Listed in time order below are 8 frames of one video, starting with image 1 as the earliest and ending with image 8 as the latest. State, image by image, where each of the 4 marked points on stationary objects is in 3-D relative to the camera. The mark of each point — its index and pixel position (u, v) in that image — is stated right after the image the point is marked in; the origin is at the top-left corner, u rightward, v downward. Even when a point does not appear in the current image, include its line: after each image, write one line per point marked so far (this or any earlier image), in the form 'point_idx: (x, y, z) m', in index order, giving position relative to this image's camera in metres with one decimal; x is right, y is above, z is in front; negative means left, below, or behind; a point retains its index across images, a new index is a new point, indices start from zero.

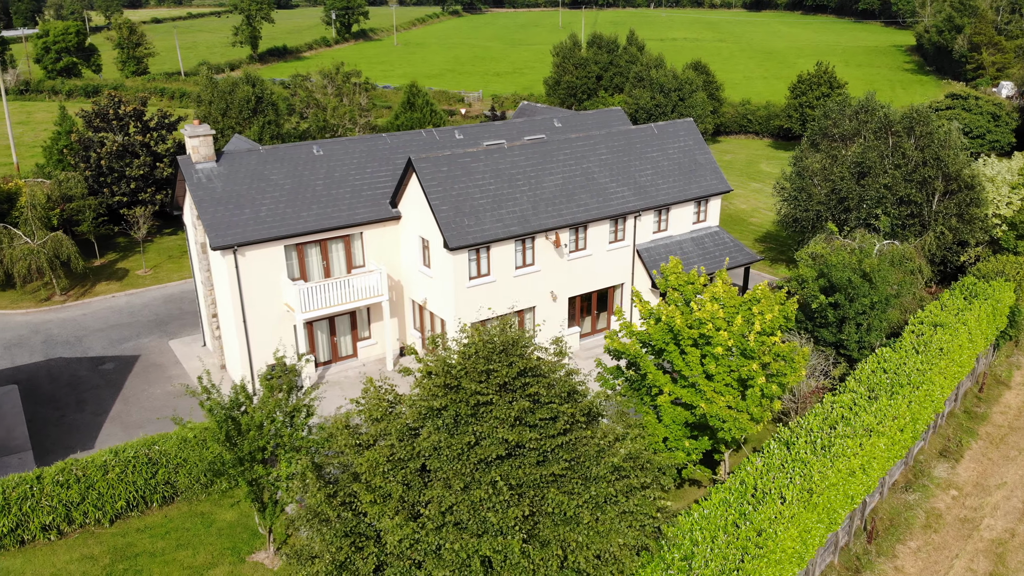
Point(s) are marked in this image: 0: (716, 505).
0: (+4.8, -5.1, +19.7) m
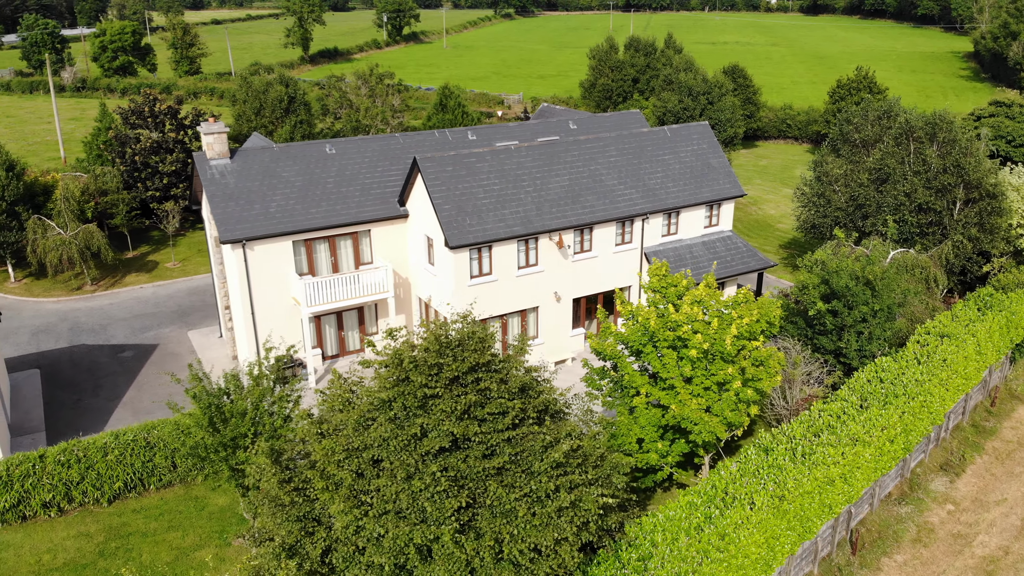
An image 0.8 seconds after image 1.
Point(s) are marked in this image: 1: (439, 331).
0: (+4.0, -5.1, +19.7) m
1: (-1.5, -0.9, +16.7) m
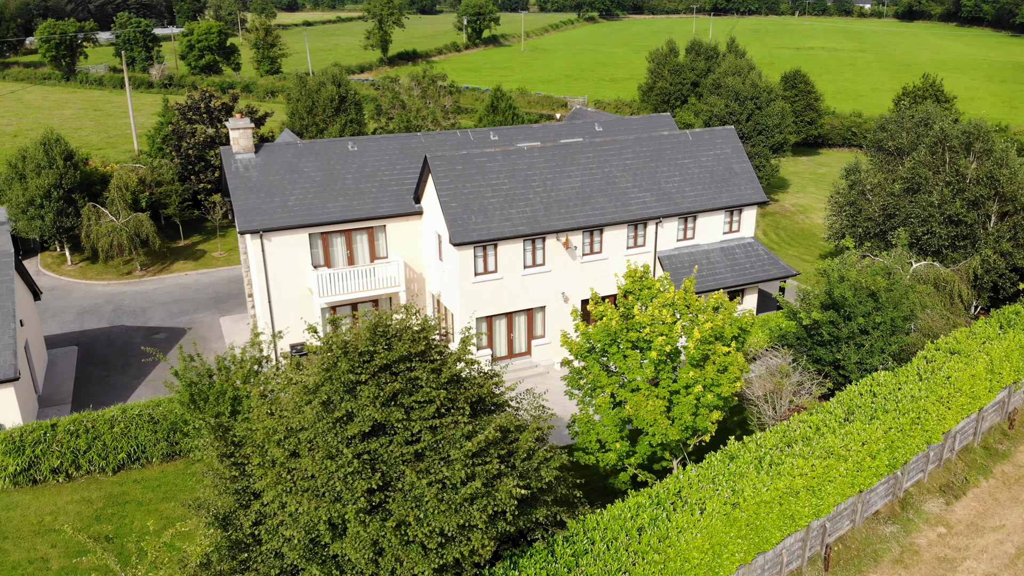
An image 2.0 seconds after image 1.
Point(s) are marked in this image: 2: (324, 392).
0: (+2.8, -5.1, +19.7) m
1: (-2.8, -0.7, +17.3) m
2: (-3.6, -2.0, +16.2) m
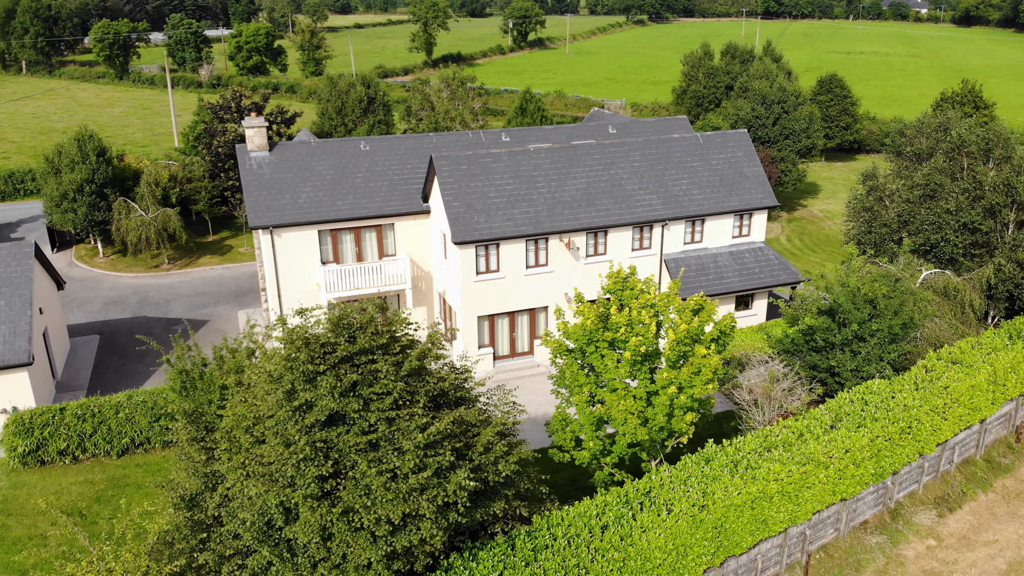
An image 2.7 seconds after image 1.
0: (+2.0, -5.1, +19.8) m
1: (-3.6, -0.6, +17.8) m
2: (-4.5, -1.9, +16.7) m
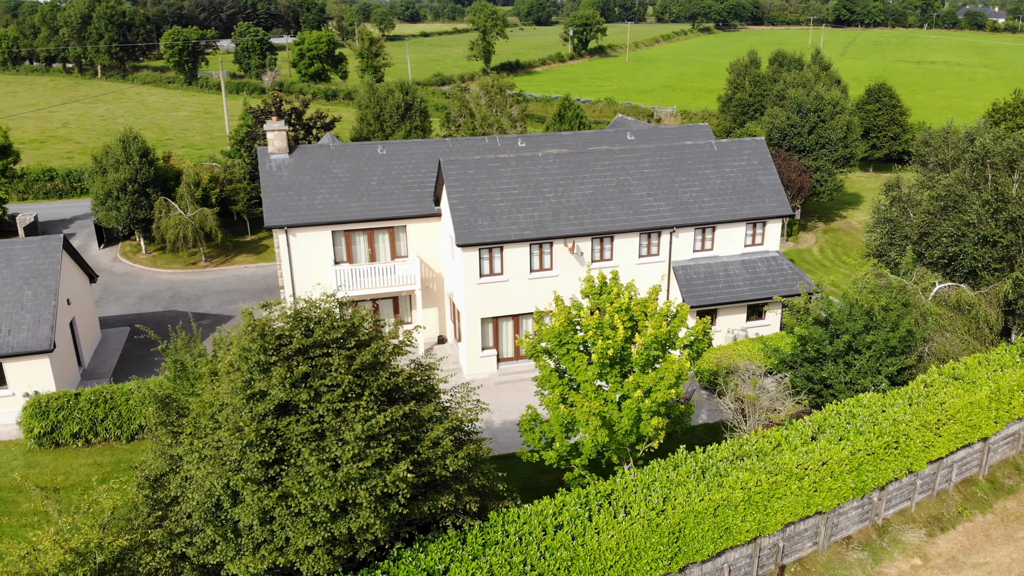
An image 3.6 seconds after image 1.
0: (+1.1, -5.2, +20.0) m
1: (-4.6, -0.4, +18.5) m
2: (-5.6, -1.7, +17.4) m
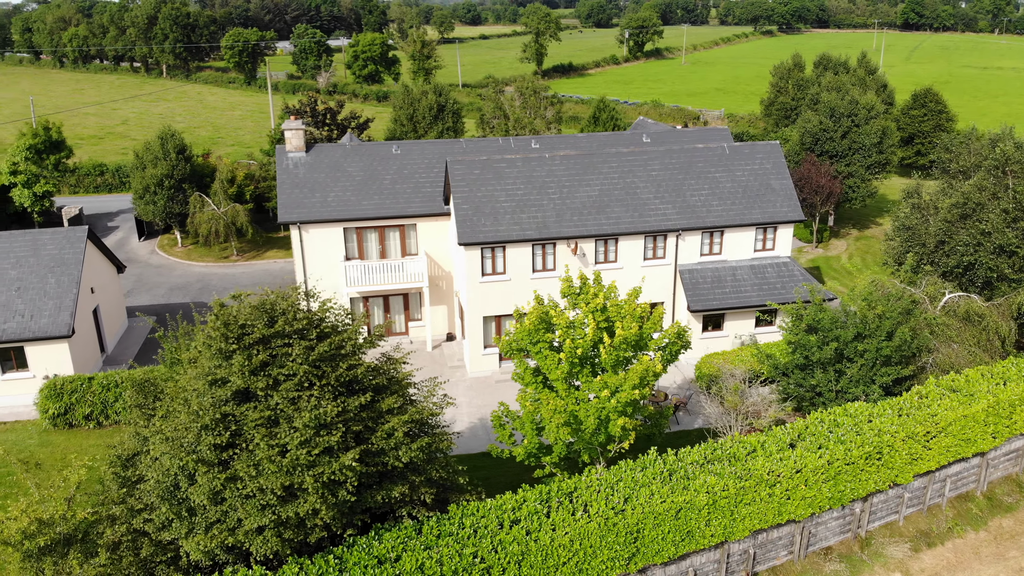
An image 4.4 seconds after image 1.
0: (+0.1, -5.1, +20.2) m
1: (-5.6, -0.3, +19.2) m
2: (-6.7, -1.5, +18.2) m
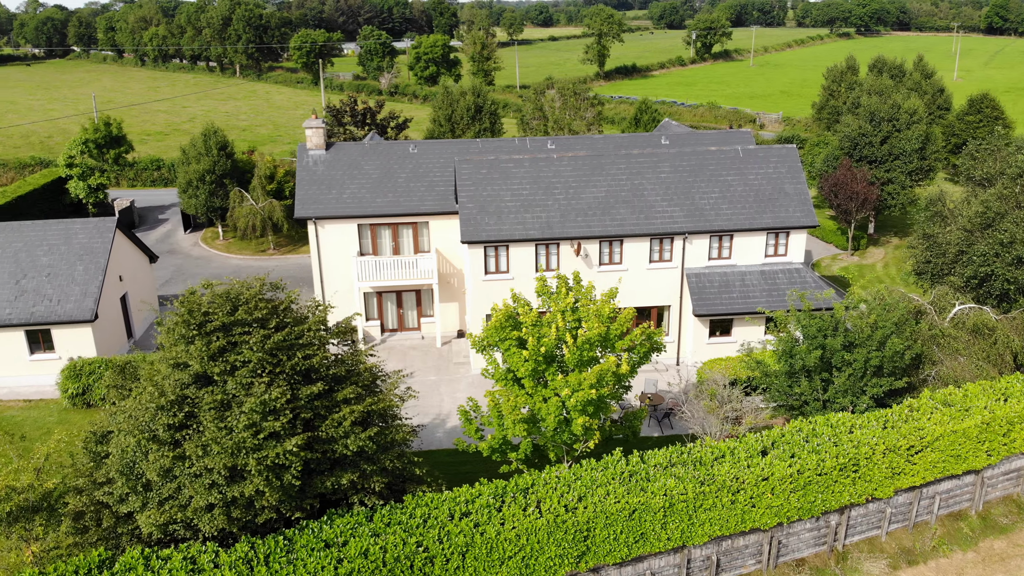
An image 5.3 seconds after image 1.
0: (-1.0, -5.1, +20.5) m
1: (-6.6, 0.0, +20.0) m
2: (-7.8, -1.2, +19.1) m
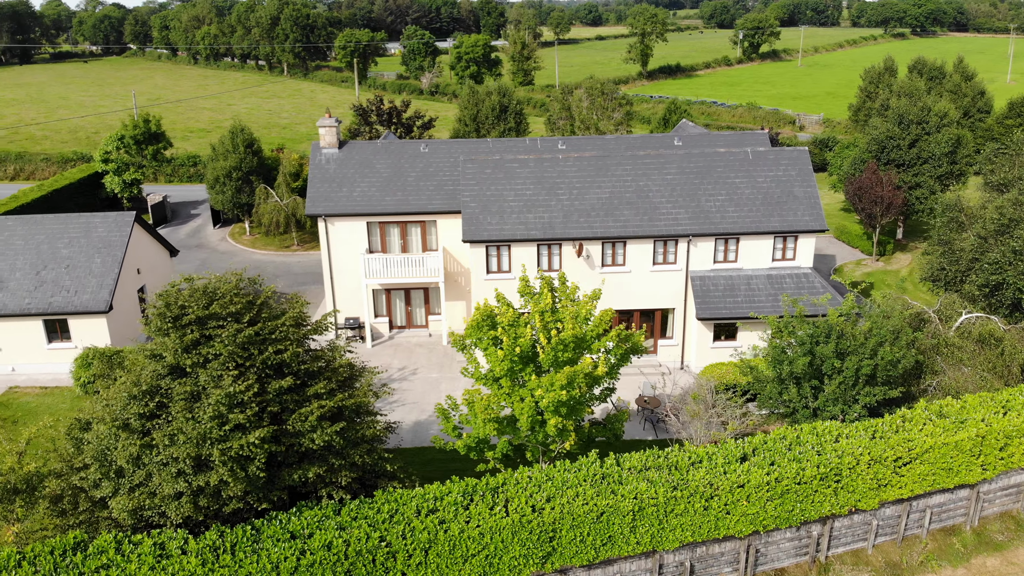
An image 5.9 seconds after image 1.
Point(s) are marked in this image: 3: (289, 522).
0: (-1.7, -5.0, +20.7) m
1: (-7.3, +0.1, +20.5) m
2: (-8.6, -1.1, +19.7) m
3: (-5.2, -5.4, +19.2) m
